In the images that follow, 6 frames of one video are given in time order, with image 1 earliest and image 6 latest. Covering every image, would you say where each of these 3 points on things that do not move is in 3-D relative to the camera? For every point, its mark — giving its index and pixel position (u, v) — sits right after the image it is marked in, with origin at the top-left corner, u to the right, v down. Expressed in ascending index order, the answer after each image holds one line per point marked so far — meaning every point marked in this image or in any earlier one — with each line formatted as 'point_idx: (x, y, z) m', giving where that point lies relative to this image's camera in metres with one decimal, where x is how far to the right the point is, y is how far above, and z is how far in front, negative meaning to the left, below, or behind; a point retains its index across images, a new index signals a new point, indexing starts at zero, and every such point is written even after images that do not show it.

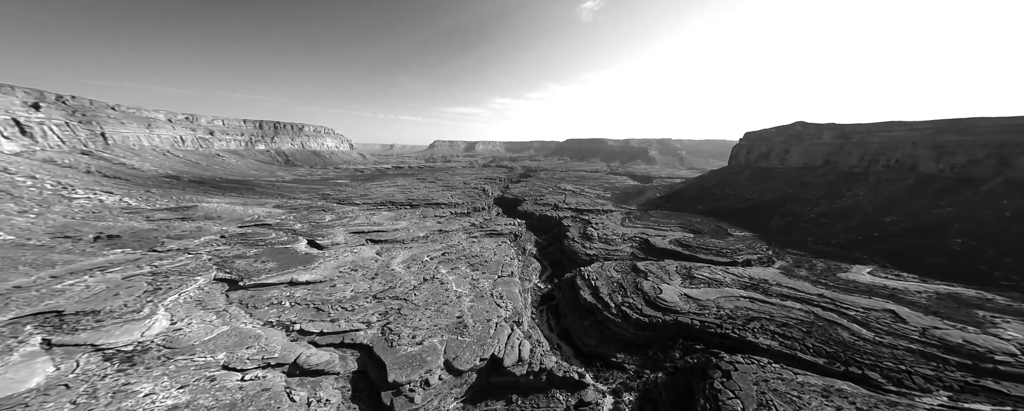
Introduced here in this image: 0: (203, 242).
0: (-21.4, -2.5, +19.4) m
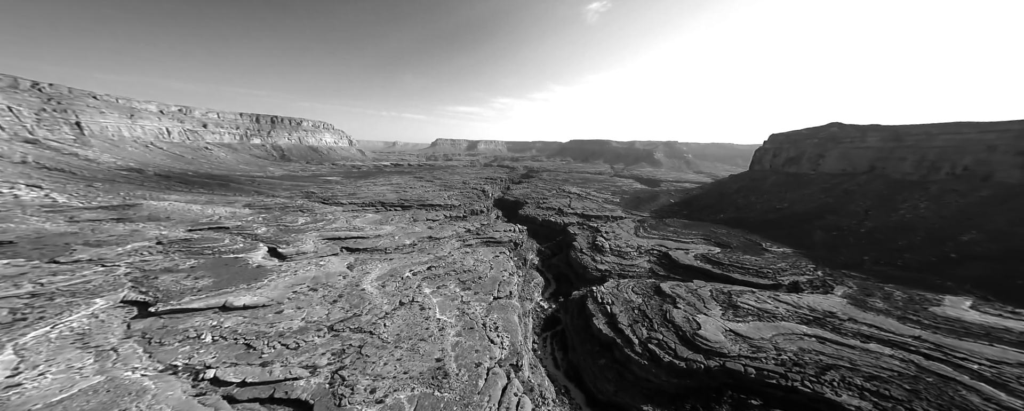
0: (-21.5, -2.5, +15.7) m
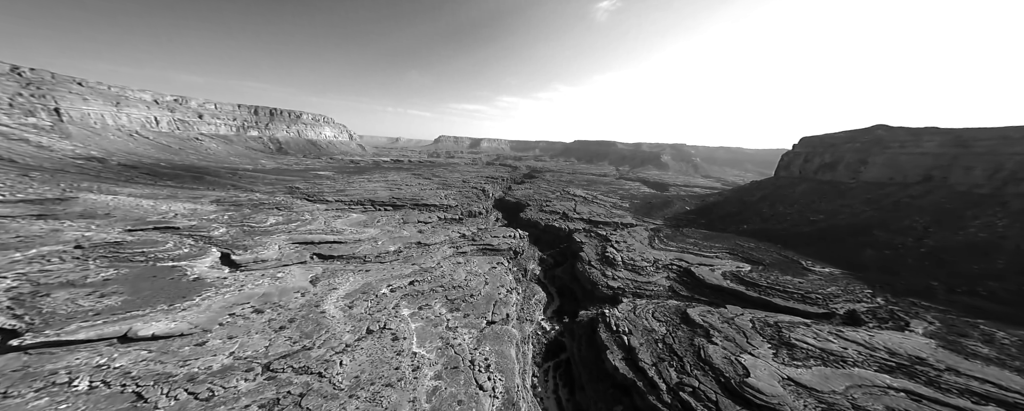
0: (-21.6, -2.2, +12.6) m
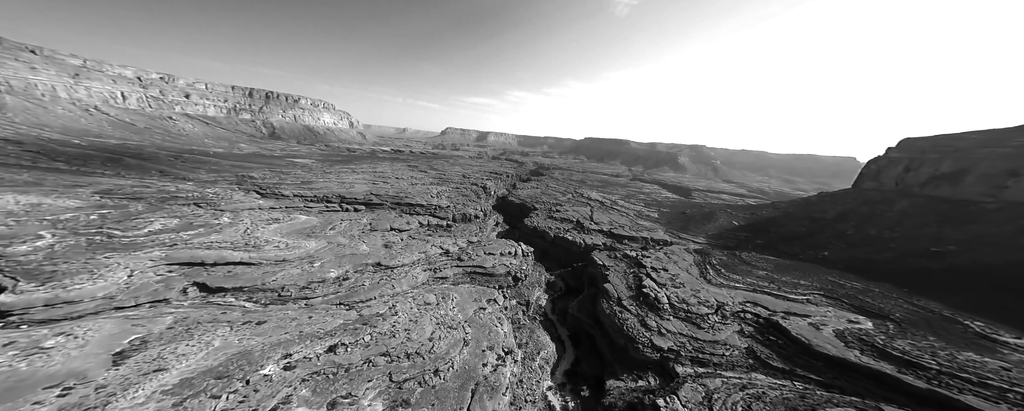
0: (-21.8, -2.1, +5.5) m
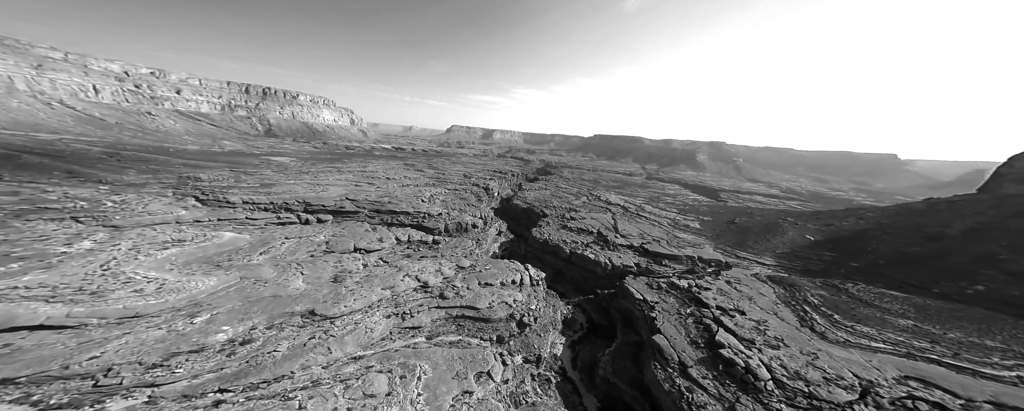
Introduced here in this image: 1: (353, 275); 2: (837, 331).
0: (-21.9, -2.9, -0.2) m
1: (-8.2, -3.5, +14.5) m
2: (+14.4, -5.7, +12.6) m
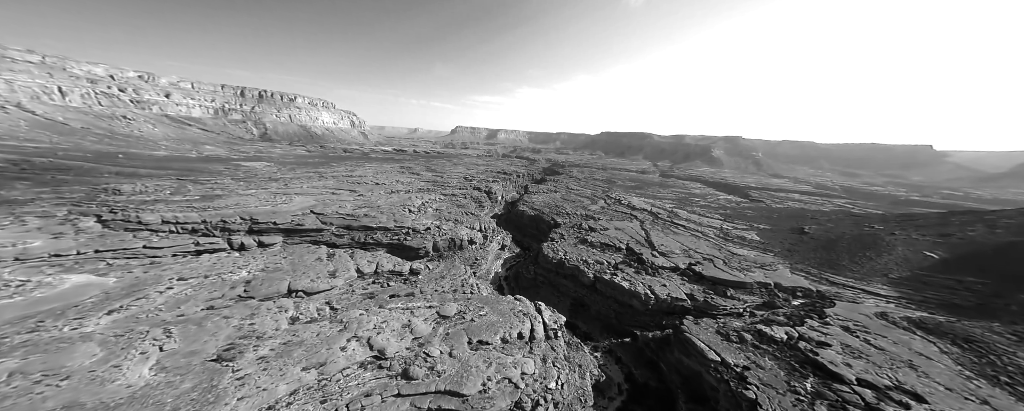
0: (-22.0, -4.1, -5.4) m
1: (-7.9, -4.4, +9.0) m
2: (+14.6, -6.3, +6.6) m
